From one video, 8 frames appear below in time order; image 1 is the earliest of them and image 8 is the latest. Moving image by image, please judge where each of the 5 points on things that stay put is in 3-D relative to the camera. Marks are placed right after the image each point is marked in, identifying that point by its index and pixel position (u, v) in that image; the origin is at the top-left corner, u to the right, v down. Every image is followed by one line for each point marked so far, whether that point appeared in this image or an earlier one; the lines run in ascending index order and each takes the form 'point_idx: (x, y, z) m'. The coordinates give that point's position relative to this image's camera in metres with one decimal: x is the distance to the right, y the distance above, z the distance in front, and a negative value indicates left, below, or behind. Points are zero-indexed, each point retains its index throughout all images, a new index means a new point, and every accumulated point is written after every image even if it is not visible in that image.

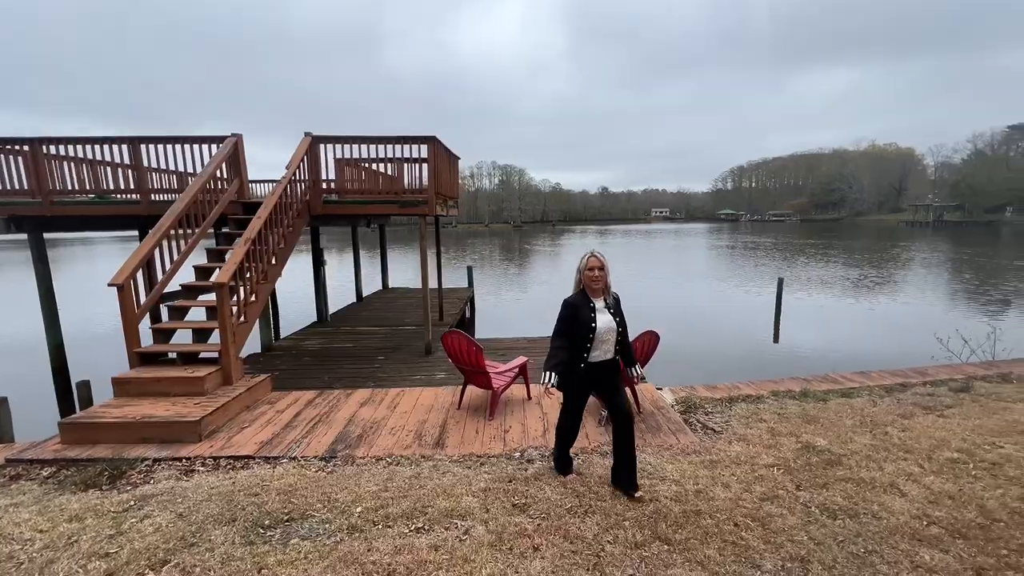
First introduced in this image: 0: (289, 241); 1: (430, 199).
0: (-3.0, +0.6, +6.0) m
1: (-1.2, +1.3, +6.5) m
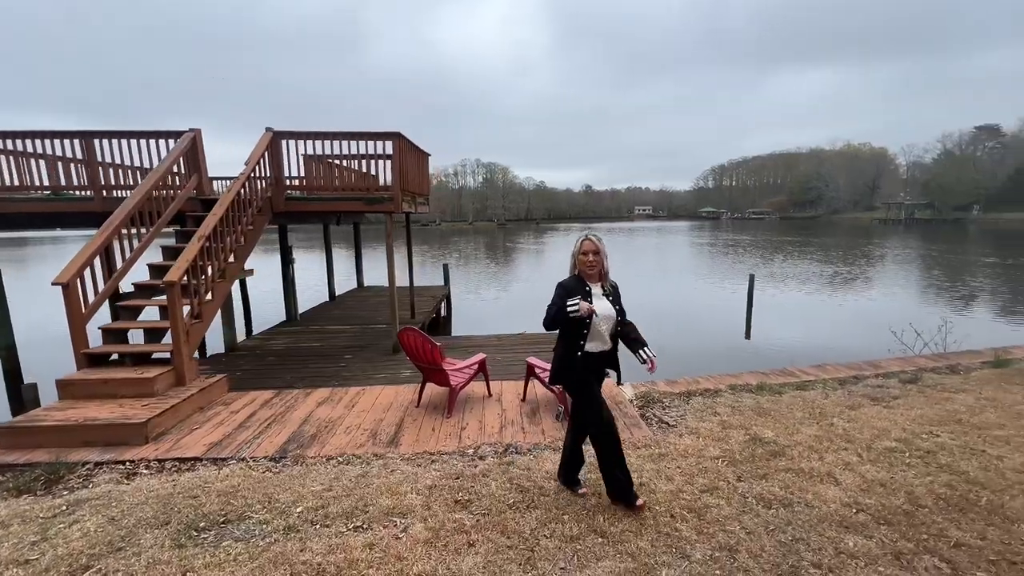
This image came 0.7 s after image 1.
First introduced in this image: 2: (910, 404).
0: (-3.4, +0.6, +5.9) m
1: (-1.7, +1.3, +6.4) m
2: (+3.7, -1.1, +4.1) m
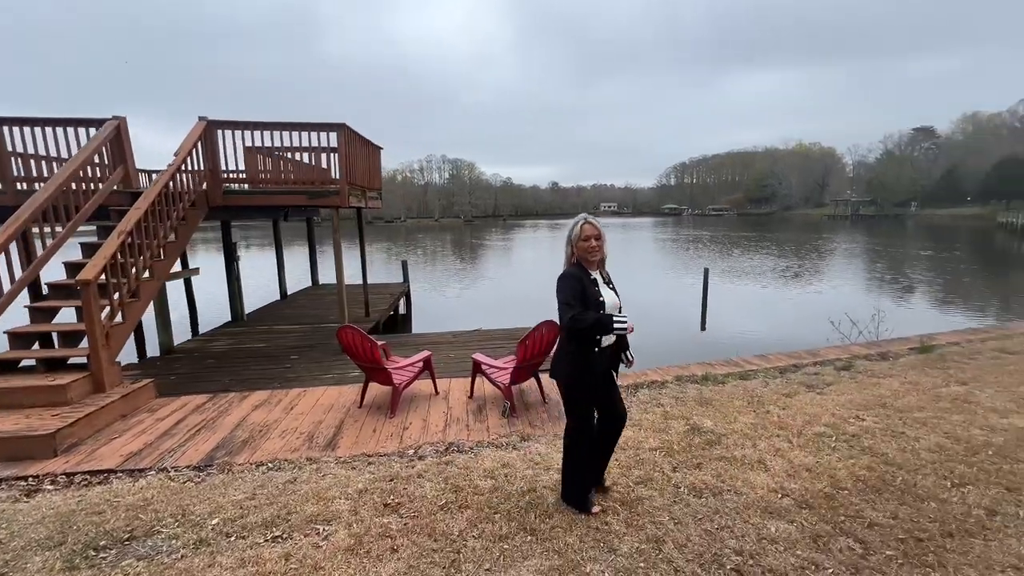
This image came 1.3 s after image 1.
0: (-4.1, +0.6, +5.5) m
1: (-2.4, +1.4, +6.2) m
2: (+3.2, -1.0, +4.3) m
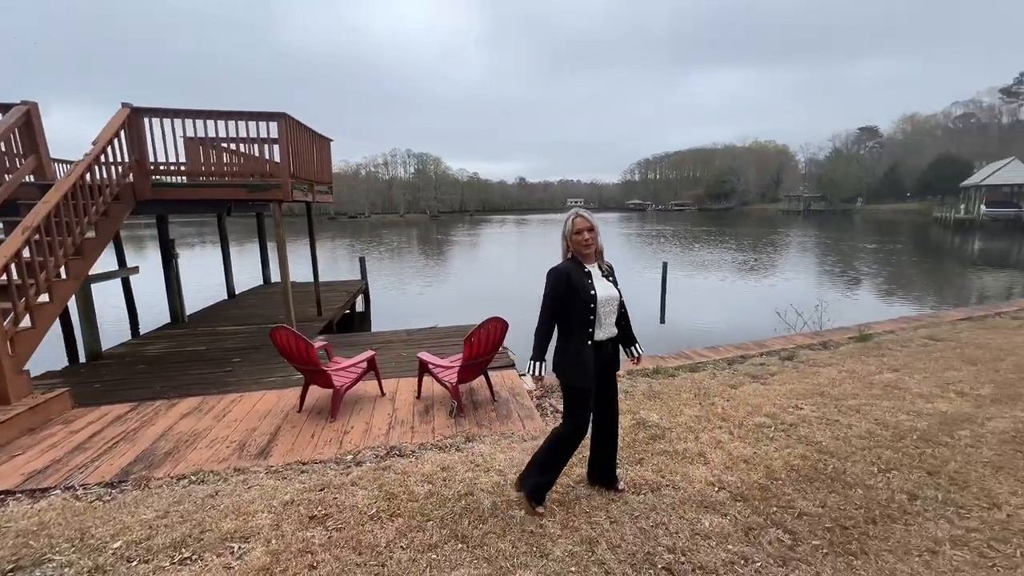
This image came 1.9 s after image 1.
0: (-4.7, +0.6, +5.1) m
1: (-3.0, +1.4, +5.9) m
2: (+2.7, -0.9, +4.4) m
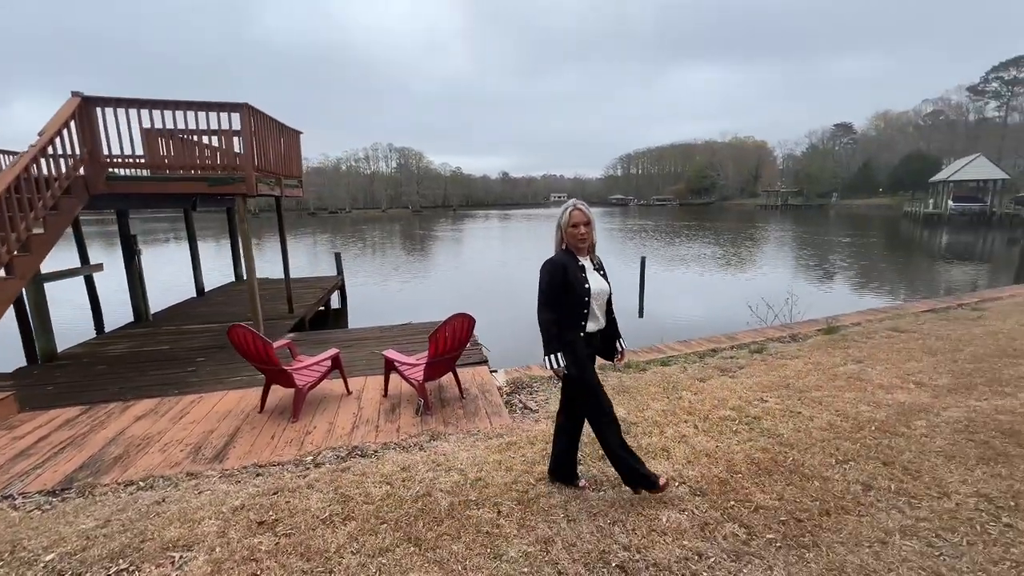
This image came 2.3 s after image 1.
0: (-5.0, +0.7, +4.9) m
1: (-3.4, +1.5, +5.7) m
2: (+2.4, -0.8, +4.4) m
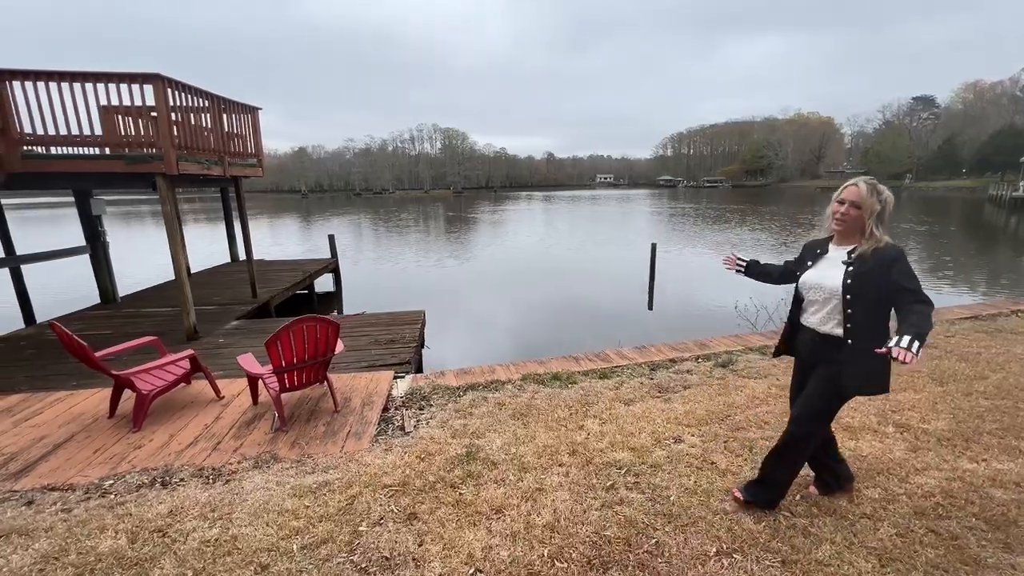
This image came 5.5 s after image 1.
0: (-5.8, +0.8, +4.7) m
1: (-4.1, +1.6, +5.3) m
2: (+1.5, -0.9, +3.6) m
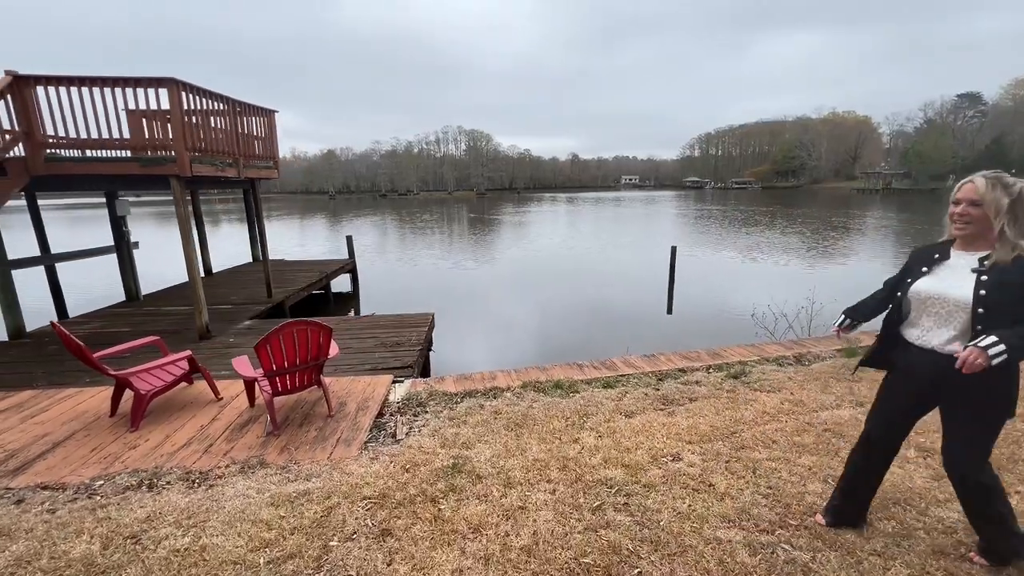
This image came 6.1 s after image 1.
0: (-5.7, +0.9, +4.9) m
1: (-4.0, +1.6, +5.4) m
2: (+1.4, -0.9, +3.4) m
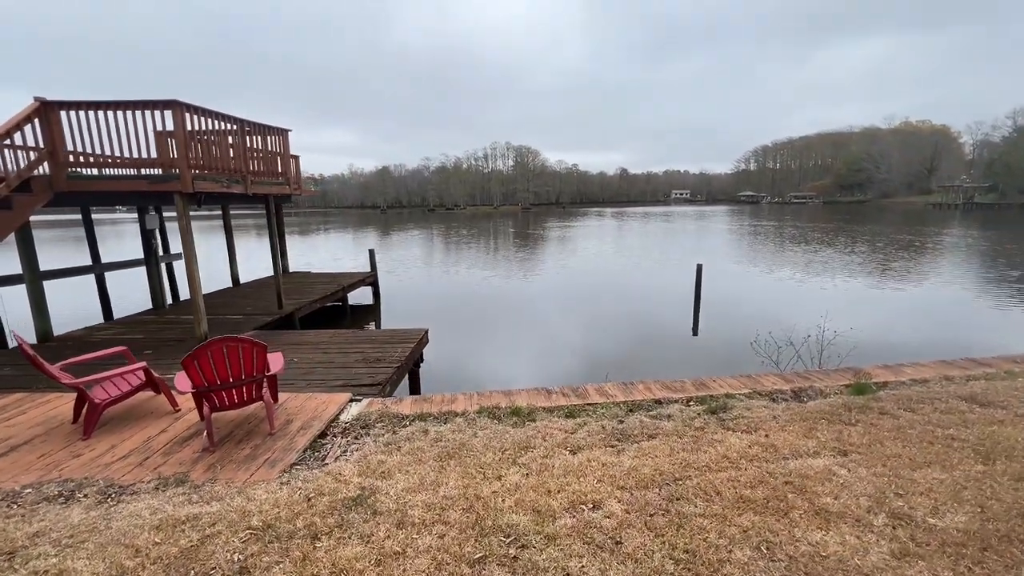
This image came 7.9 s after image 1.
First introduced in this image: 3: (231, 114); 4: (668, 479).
0: (-6.0, +0.8, +5.3) m
1: (-4.1, +1.5, +5.7) m
2: (+1.0, -1.1, +3.1) m
3: (-4.0, +2.5, +6.4) m
4: (+0.9, -1.1, +2.6) m
